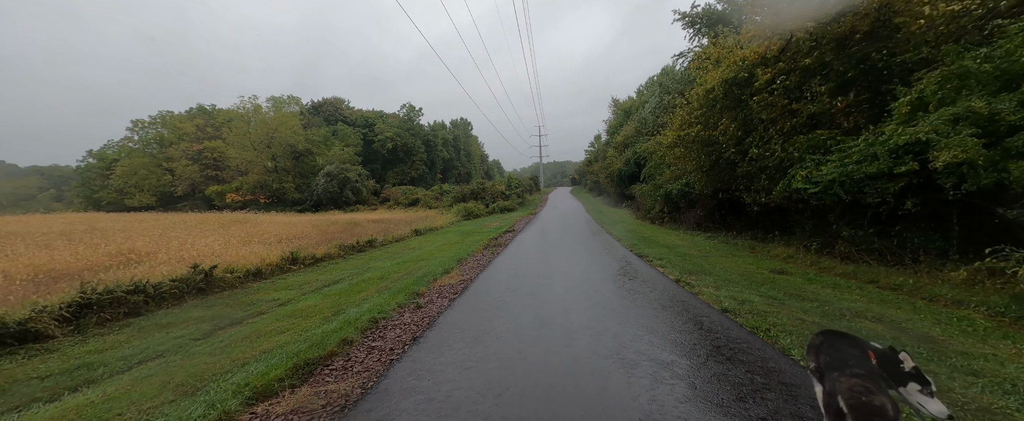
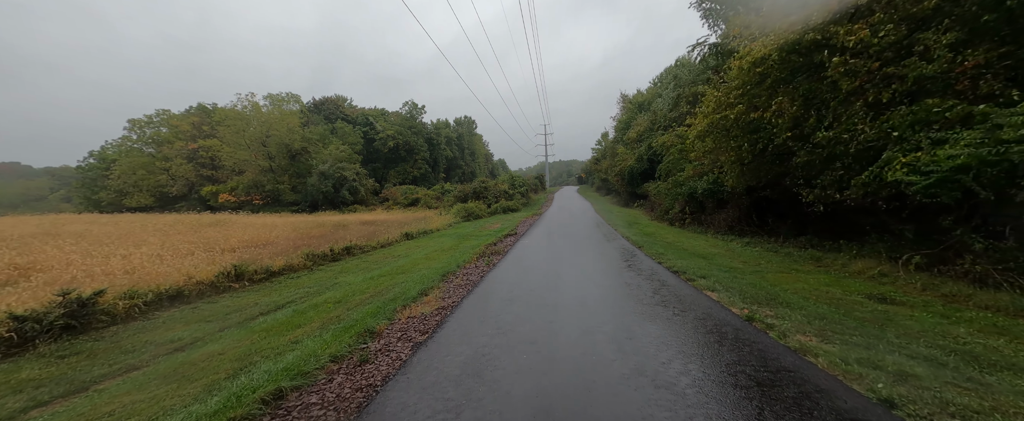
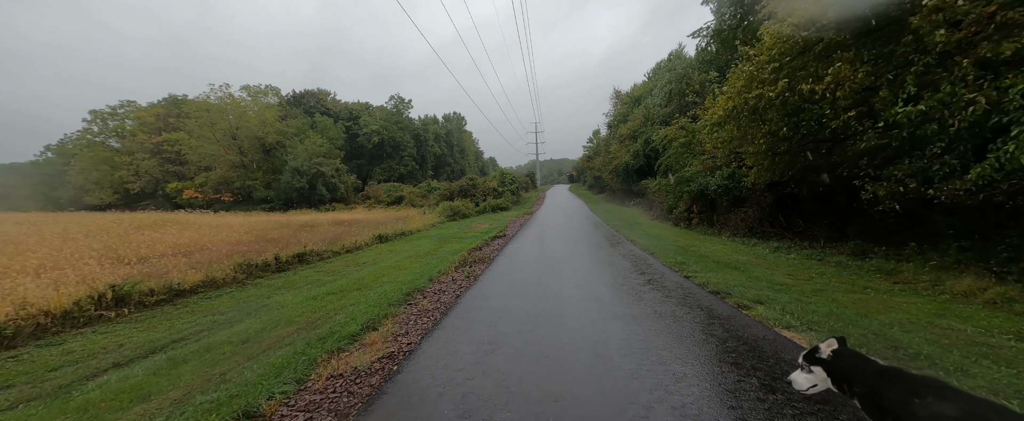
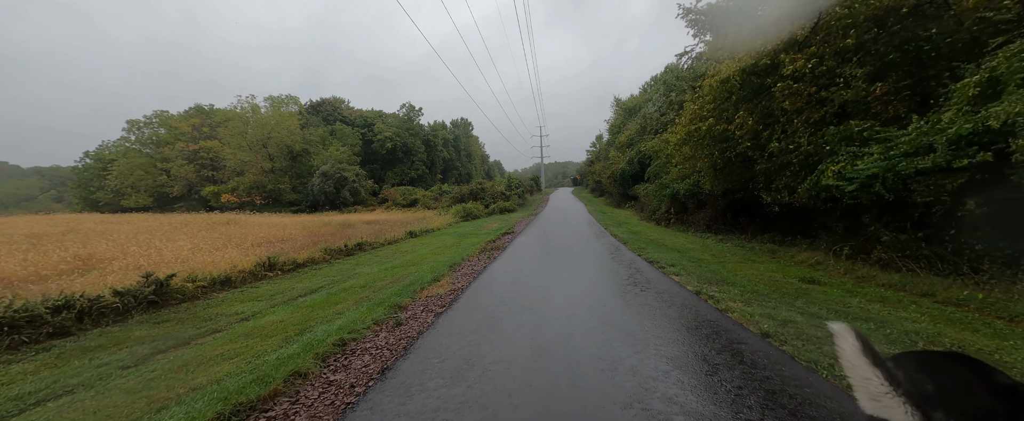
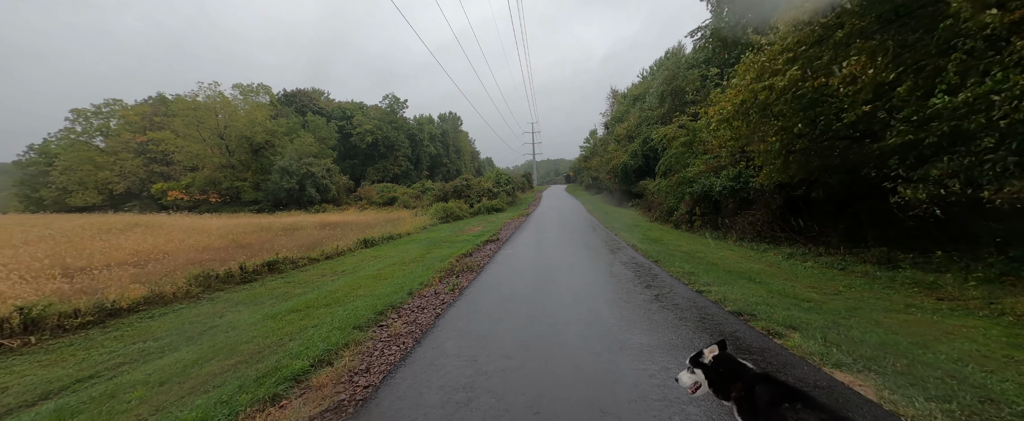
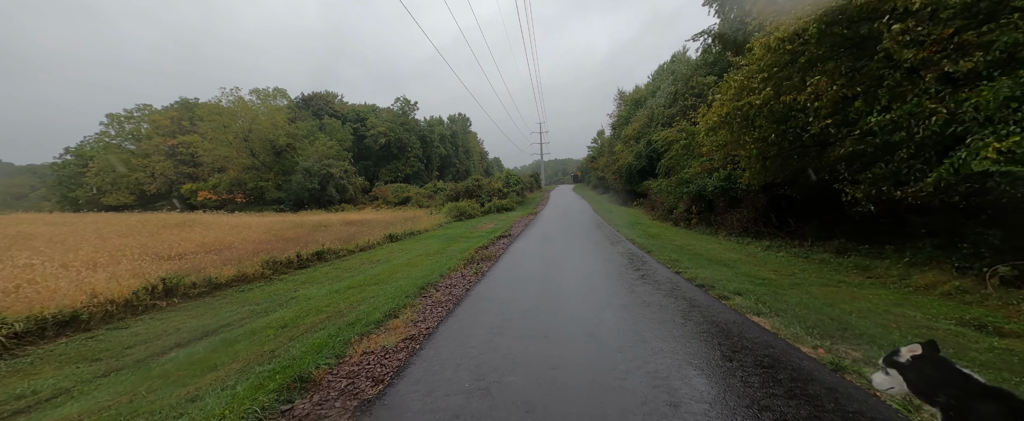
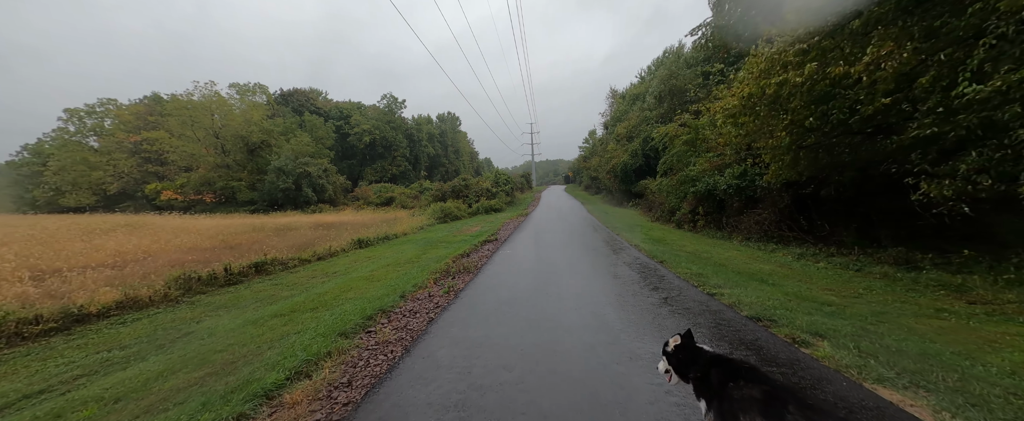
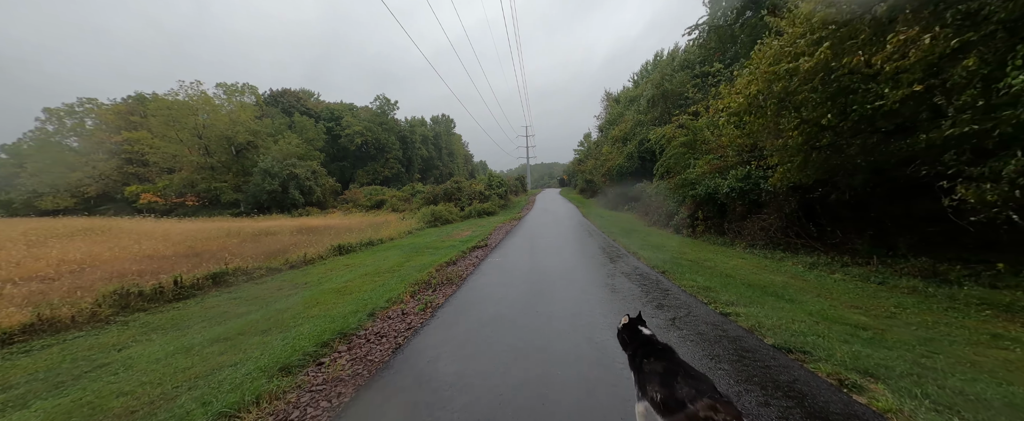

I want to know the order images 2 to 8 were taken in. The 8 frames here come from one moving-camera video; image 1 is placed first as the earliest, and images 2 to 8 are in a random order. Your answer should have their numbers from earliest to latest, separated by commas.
4, 2, 6, 3, 5, 7, 8
